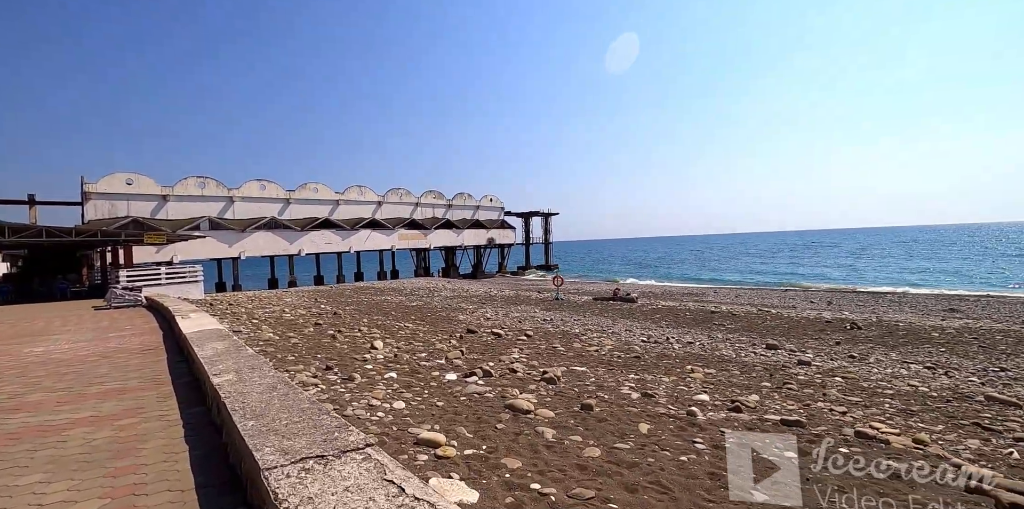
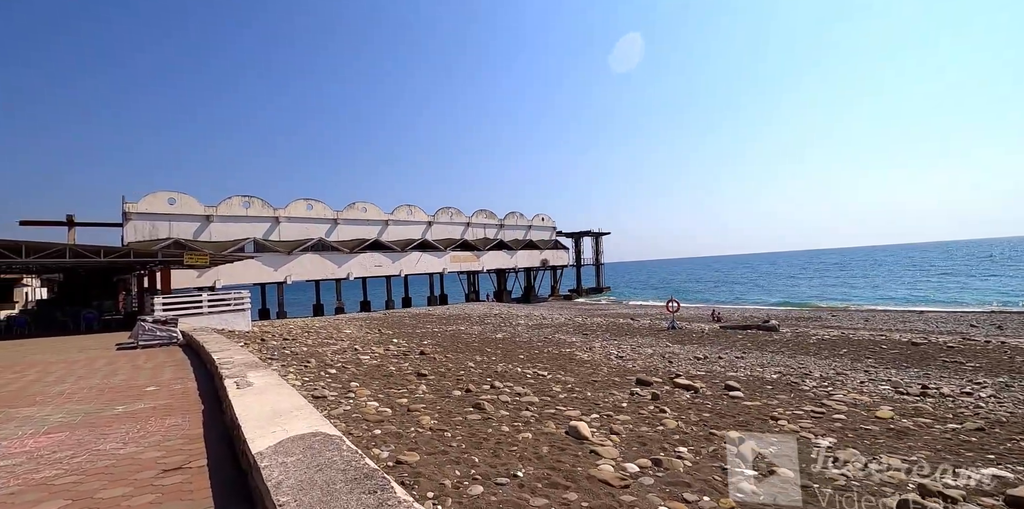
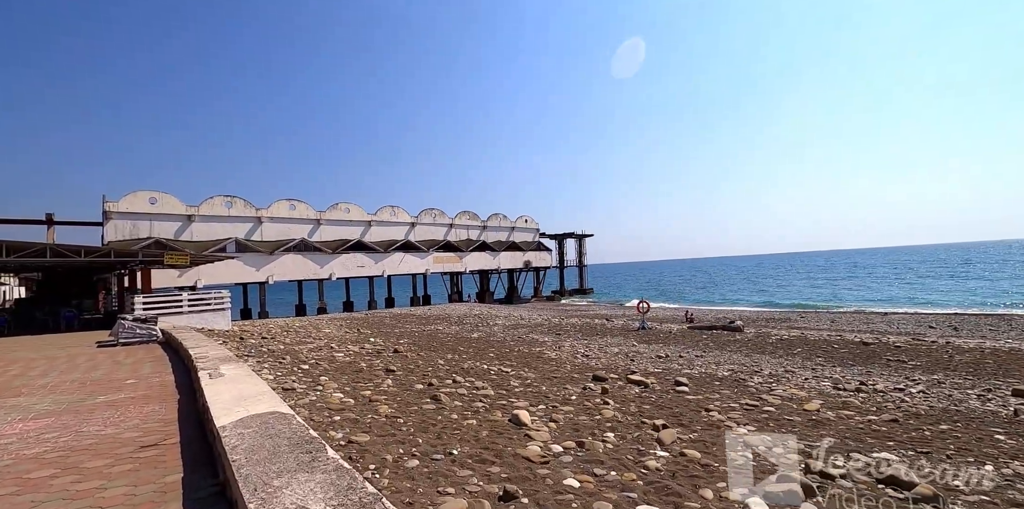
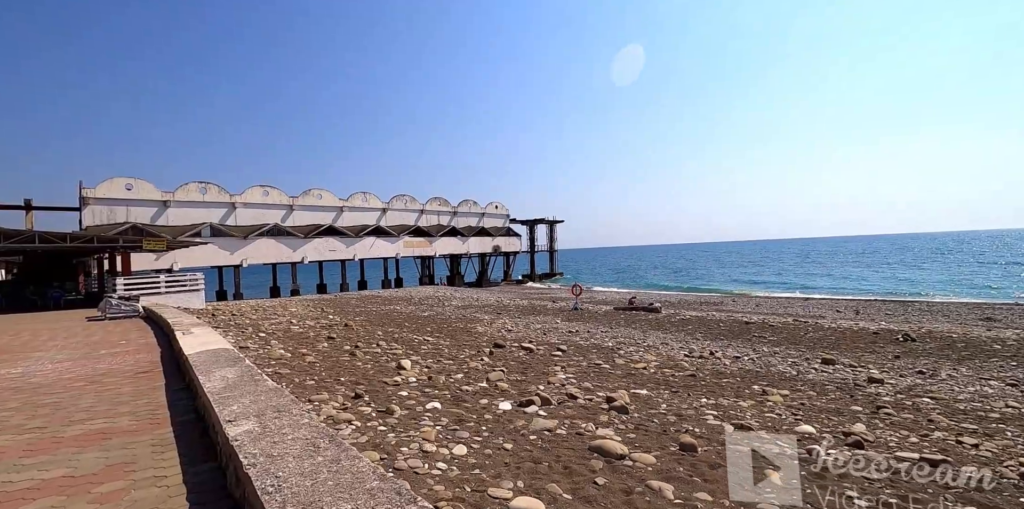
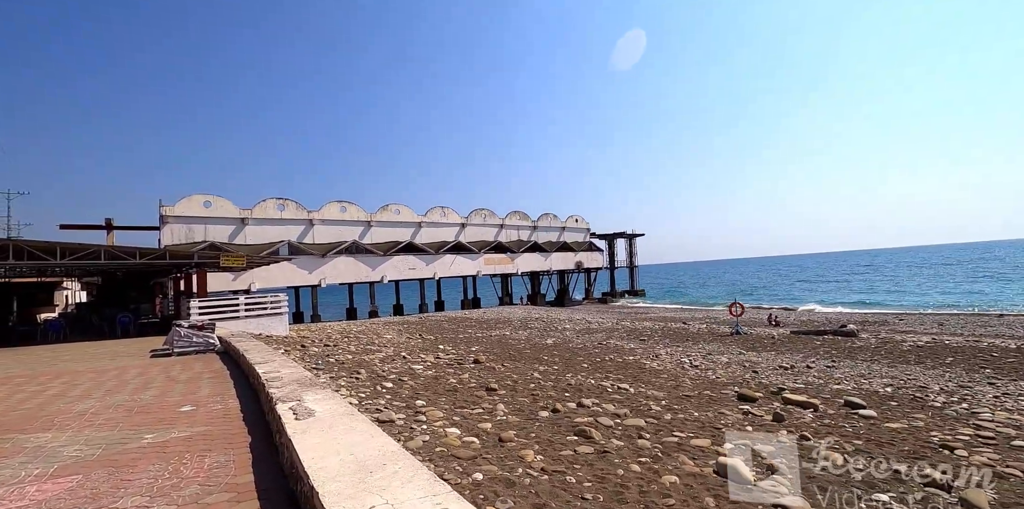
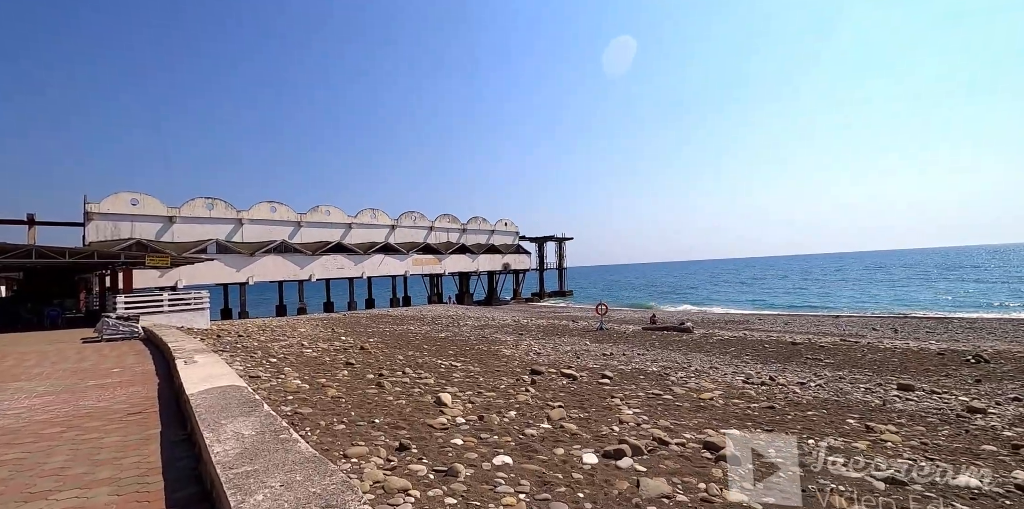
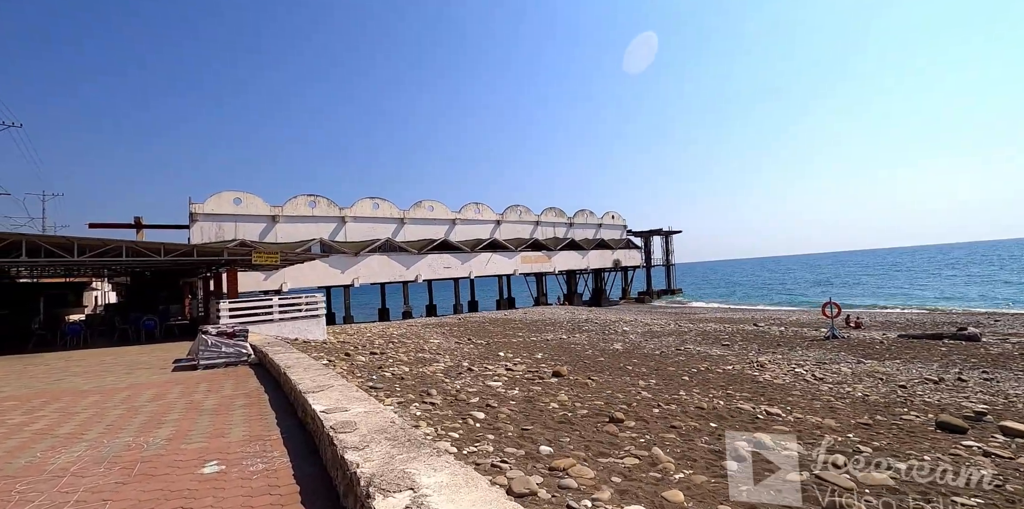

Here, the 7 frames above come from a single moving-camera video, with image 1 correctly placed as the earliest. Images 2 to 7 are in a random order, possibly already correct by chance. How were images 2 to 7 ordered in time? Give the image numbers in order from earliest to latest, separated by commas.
4, 6, 3, 2, 5, 7
